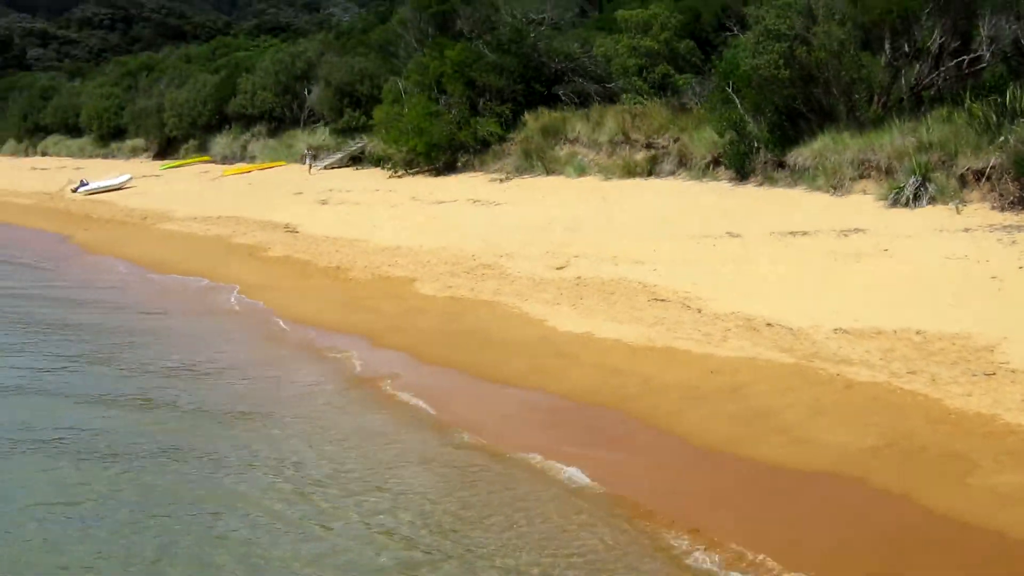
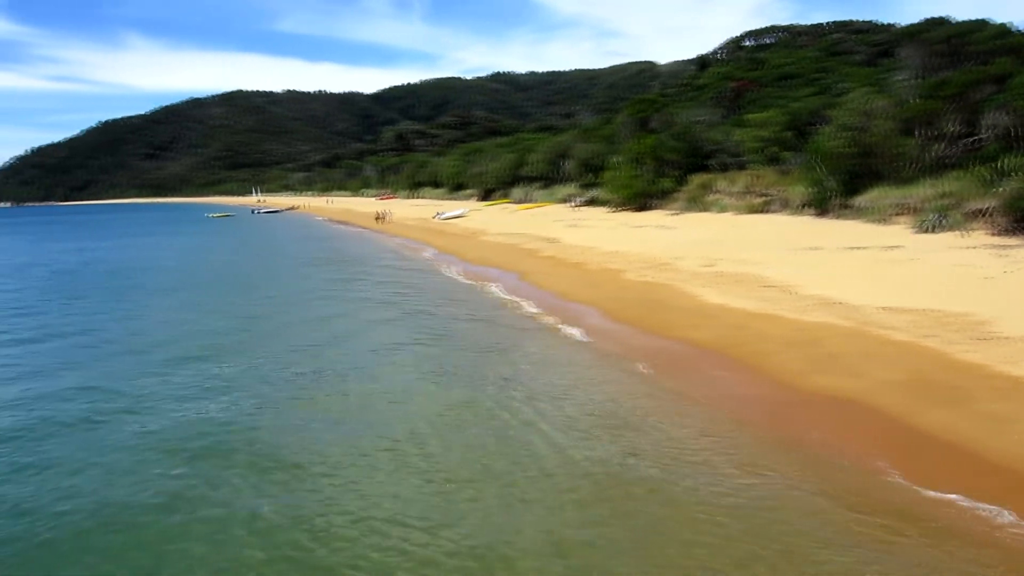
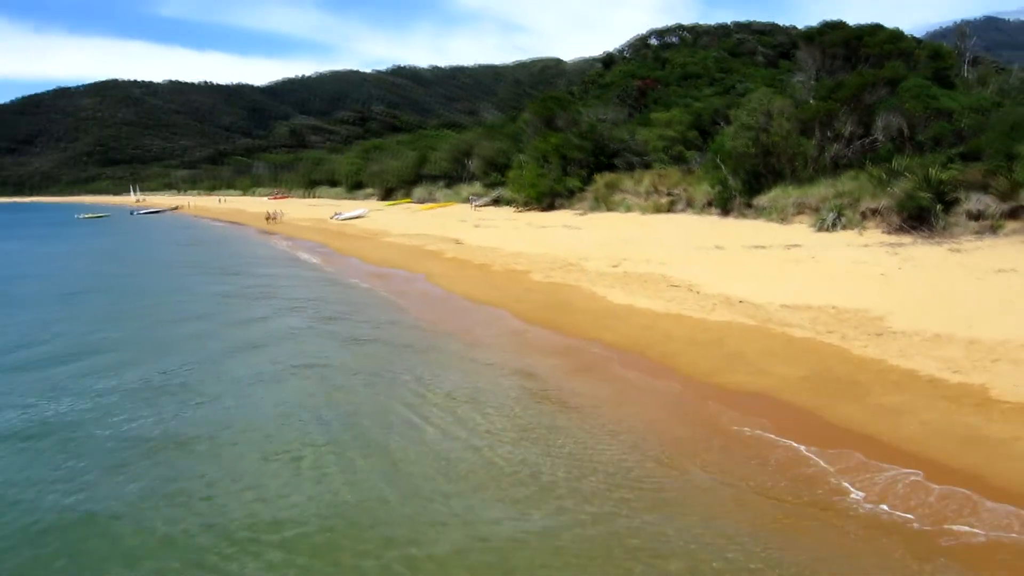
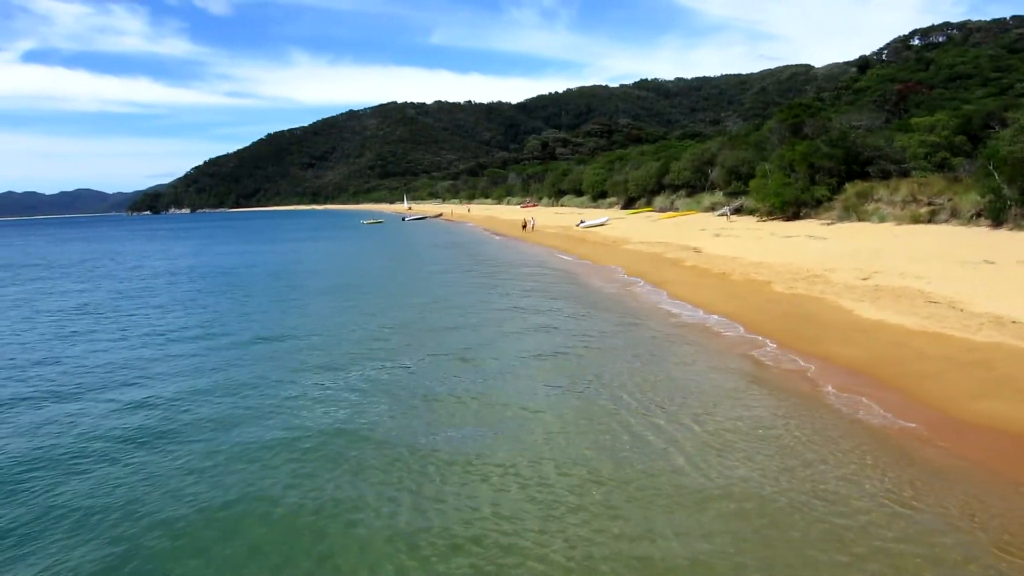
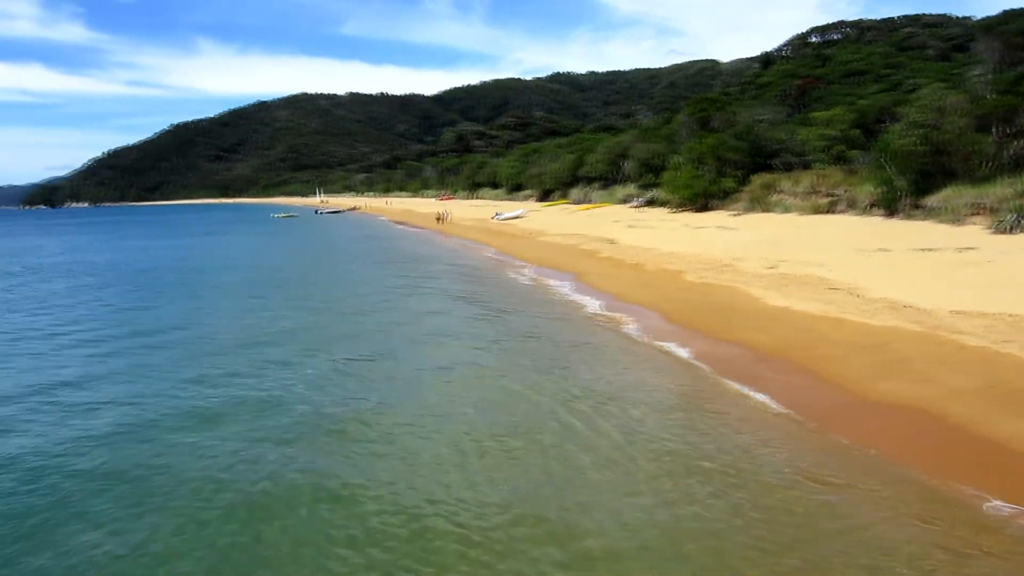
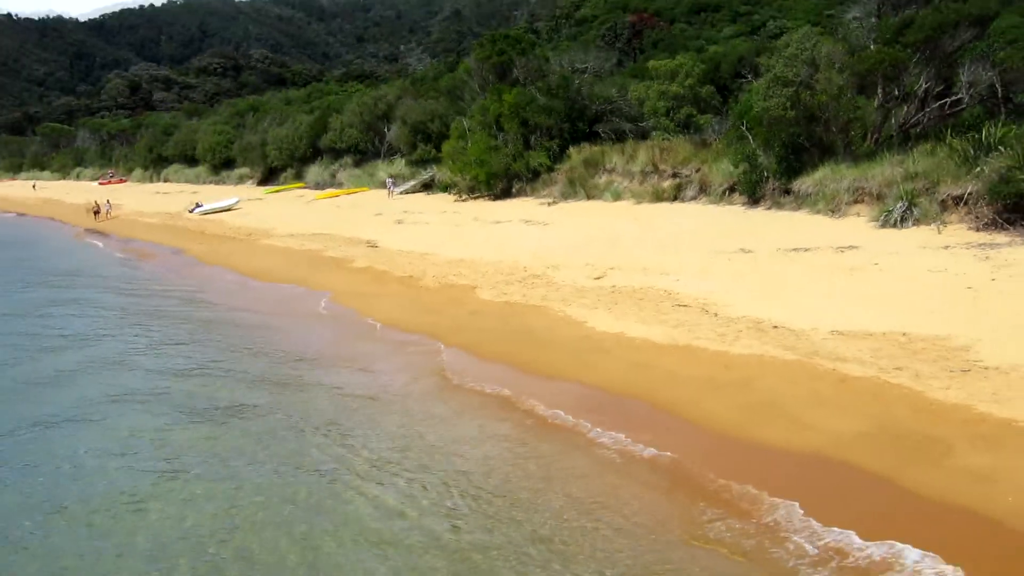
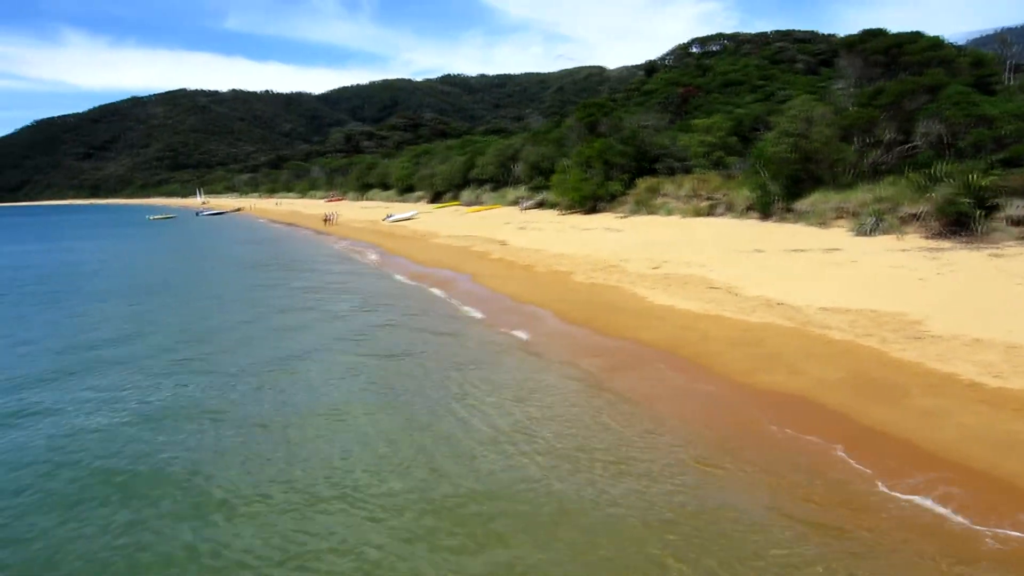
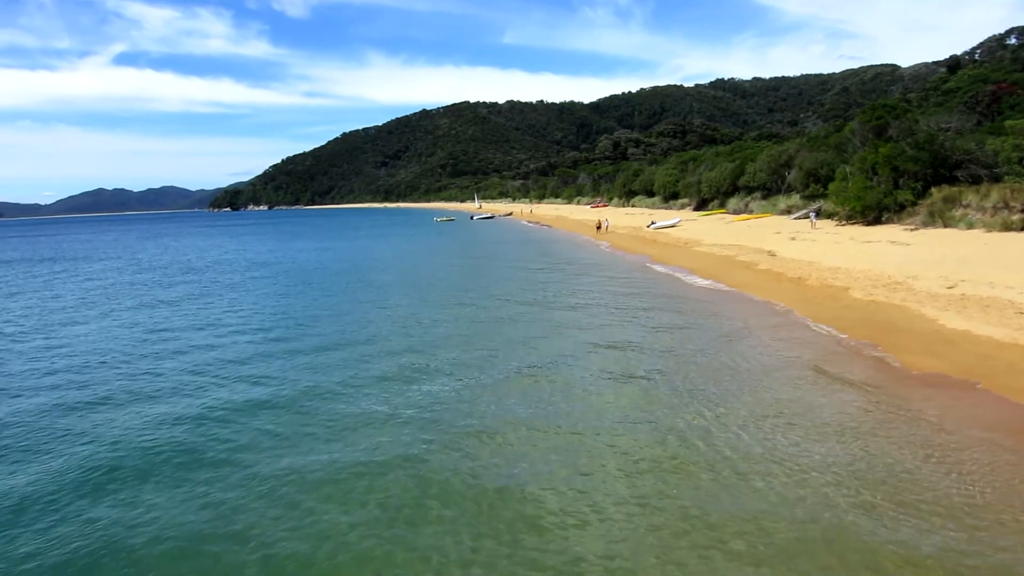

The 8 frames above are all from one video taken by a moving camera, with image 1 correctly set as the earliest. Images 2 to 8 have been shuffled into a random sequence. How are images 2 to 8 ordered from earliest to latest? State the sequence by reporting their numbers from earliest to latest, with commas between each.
6, 3, 7, 2, 5, 4, 8
